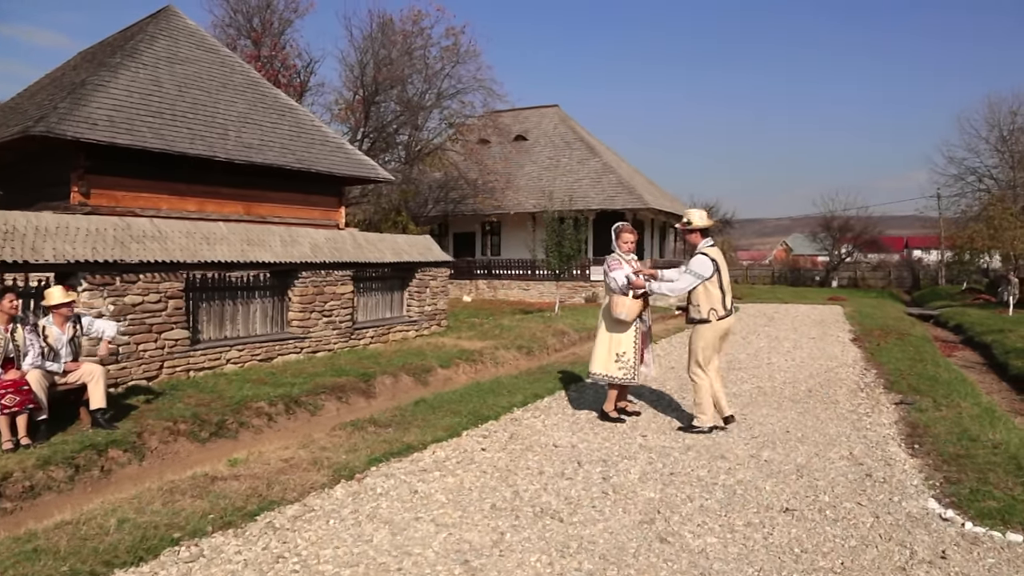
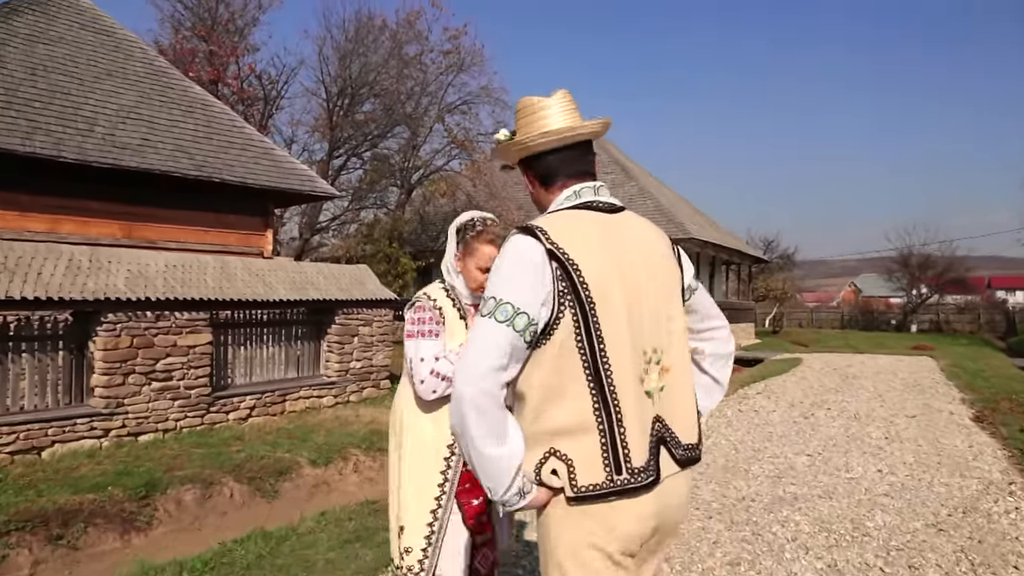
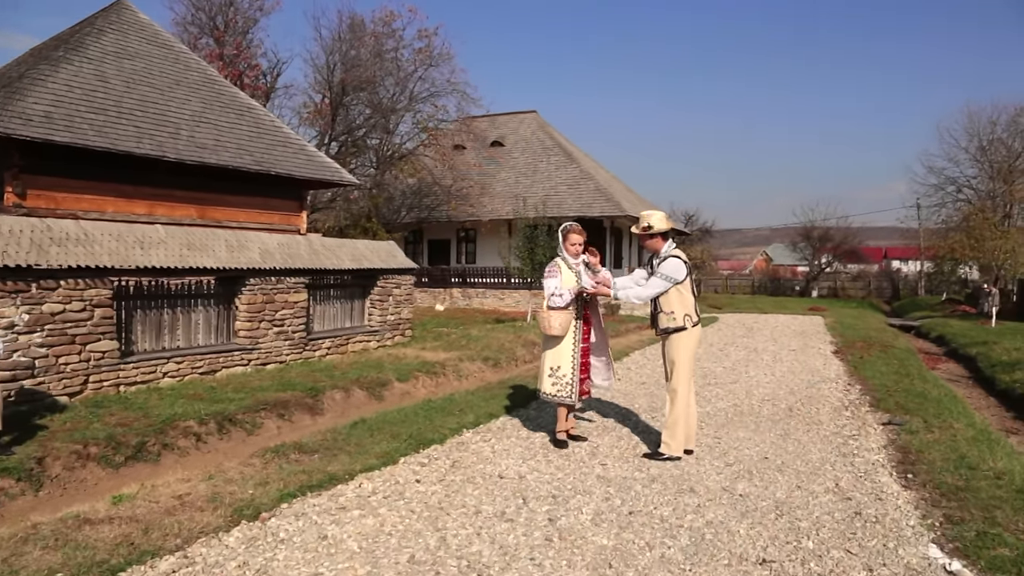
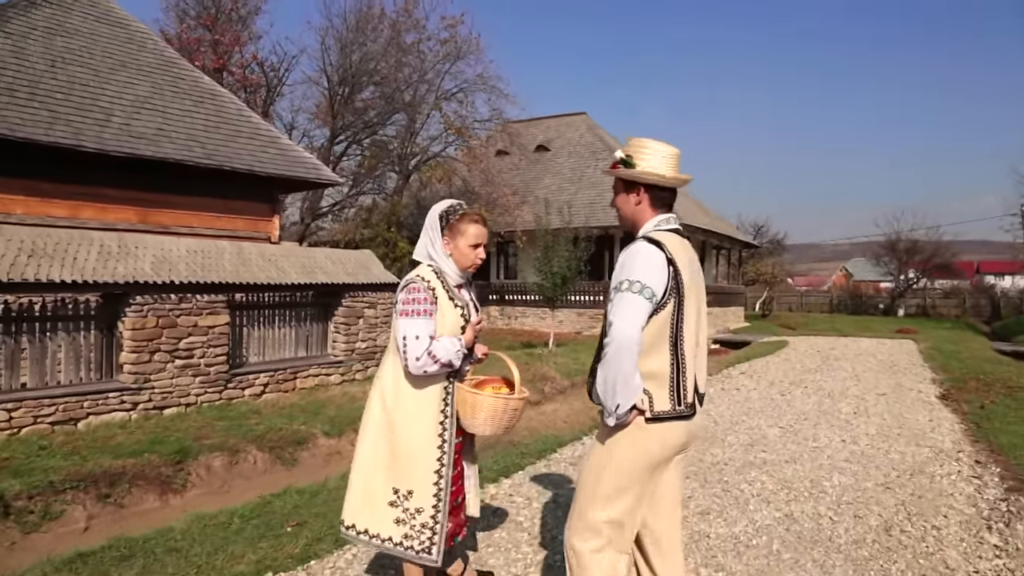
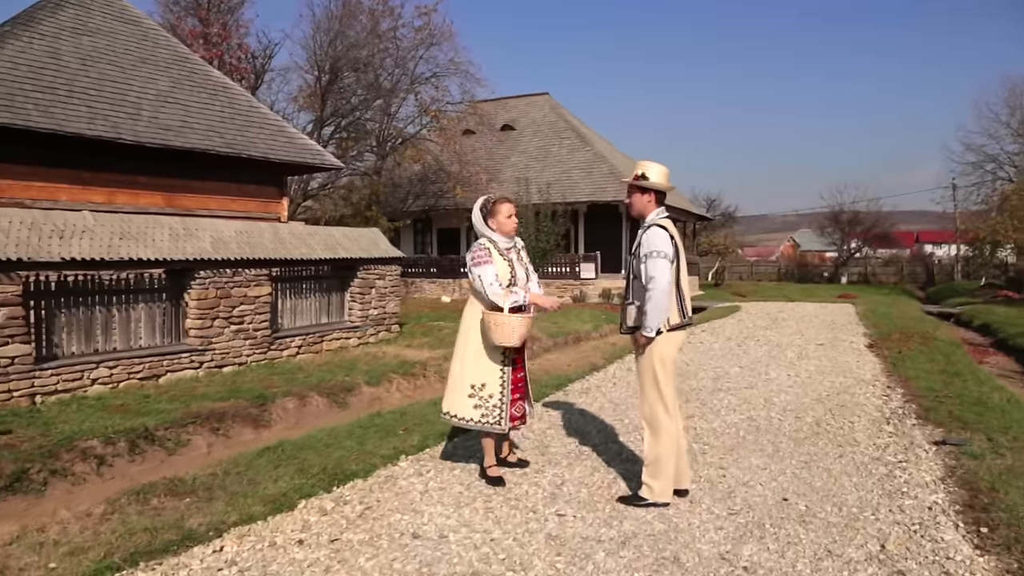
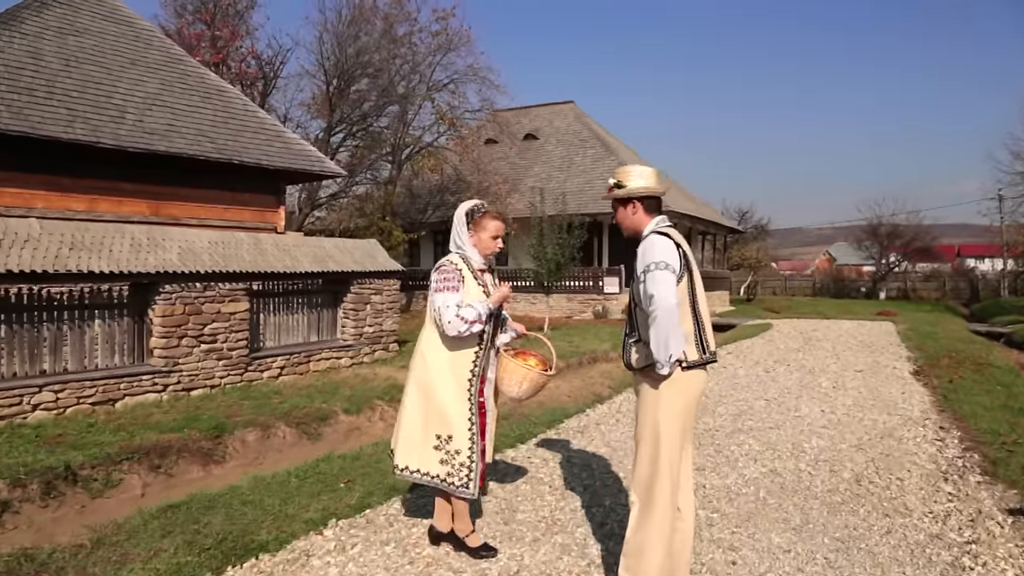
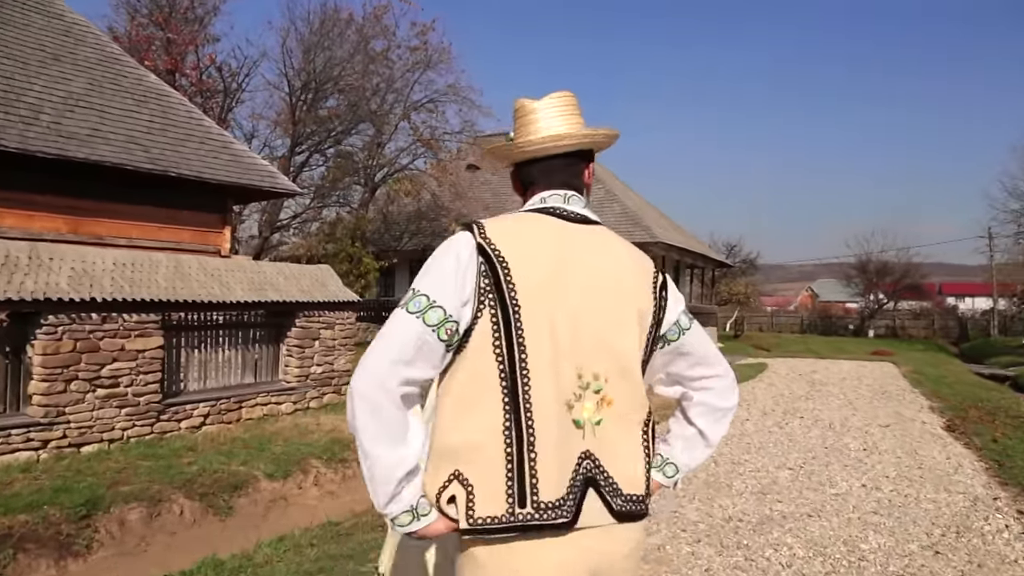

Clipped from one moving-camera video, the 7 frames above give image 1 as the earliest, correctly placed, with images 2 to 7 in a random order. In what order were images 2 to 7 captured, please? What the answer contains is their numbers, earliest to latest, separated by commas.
3, 5, 6, 4, 2, 7
